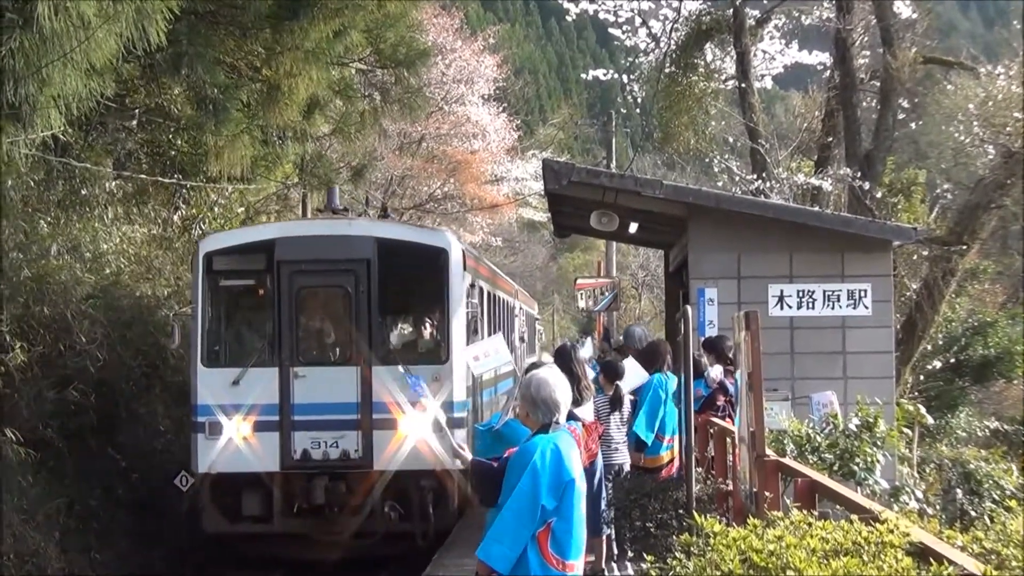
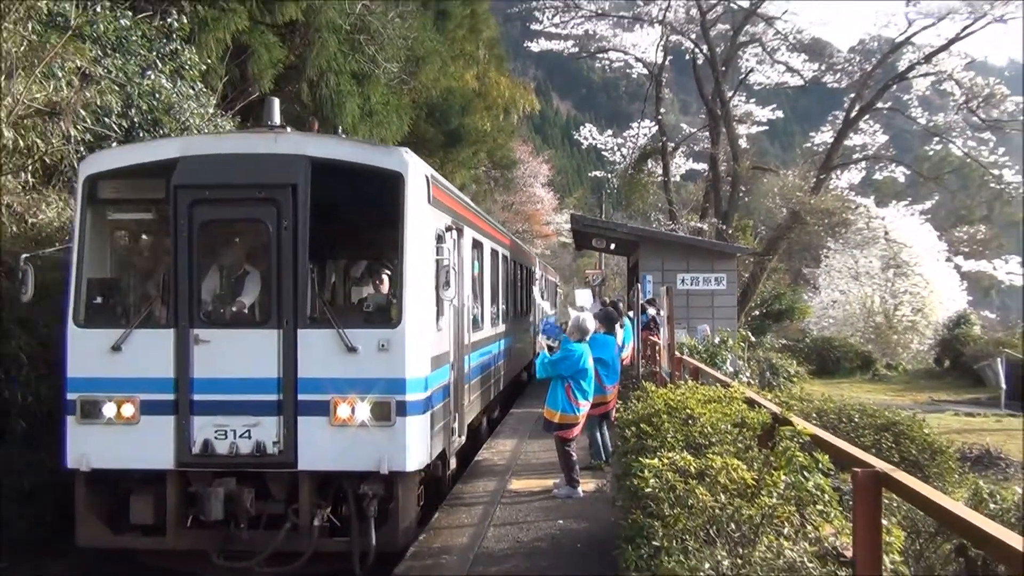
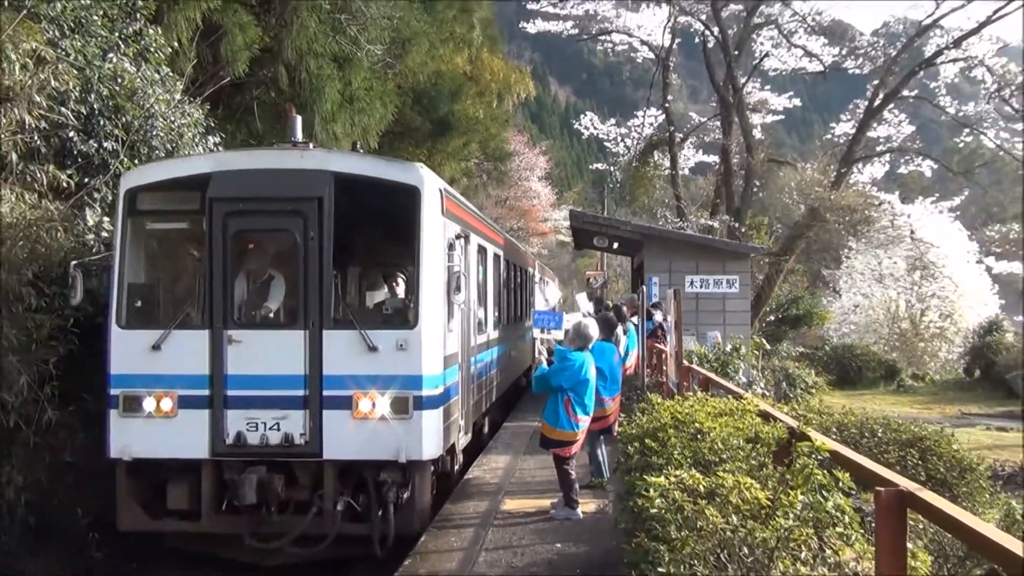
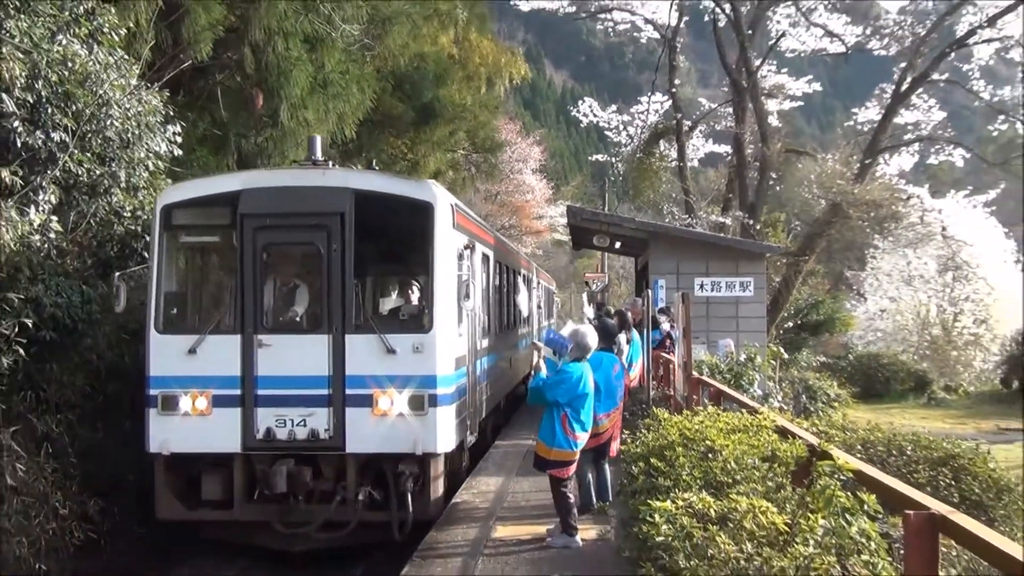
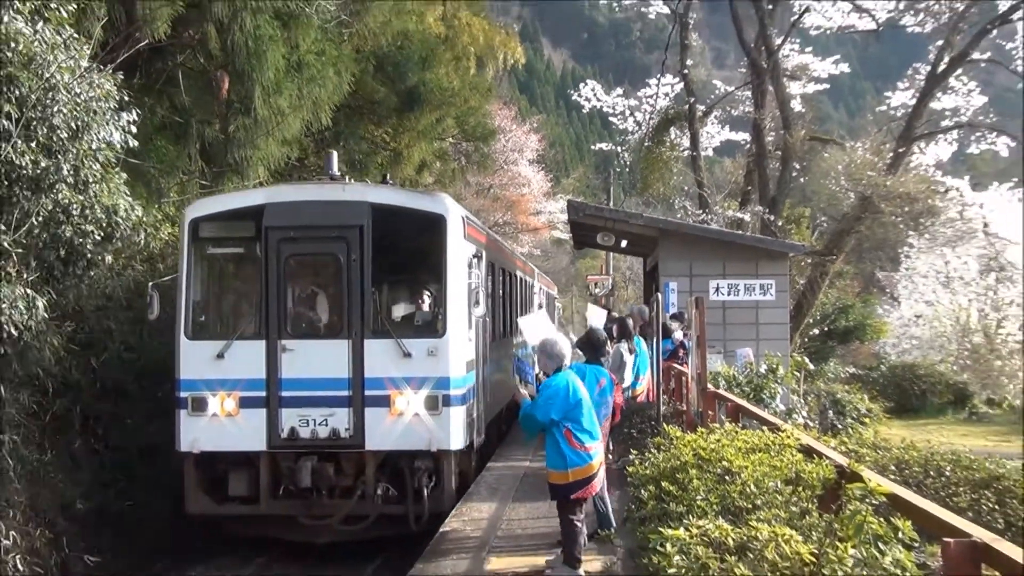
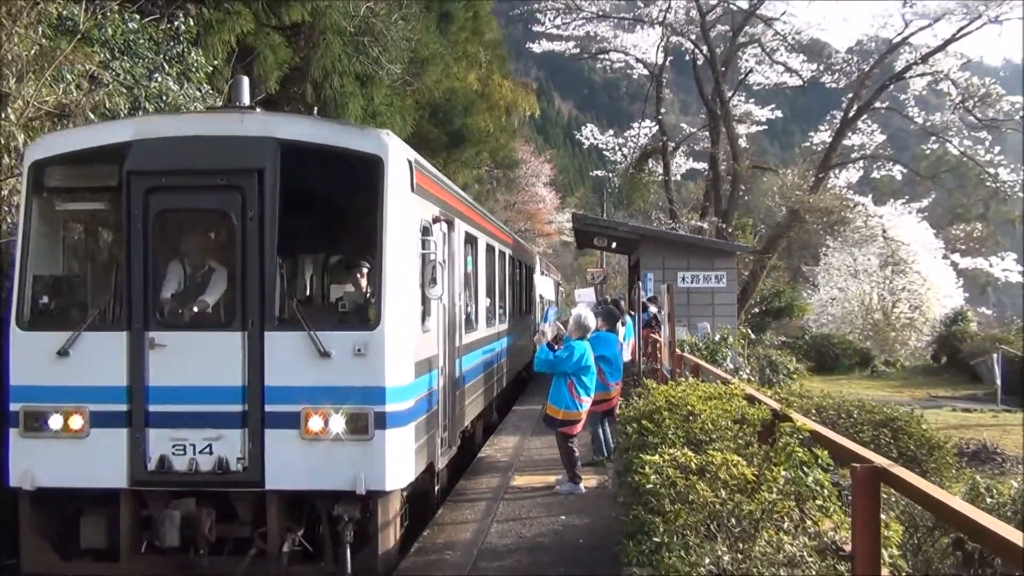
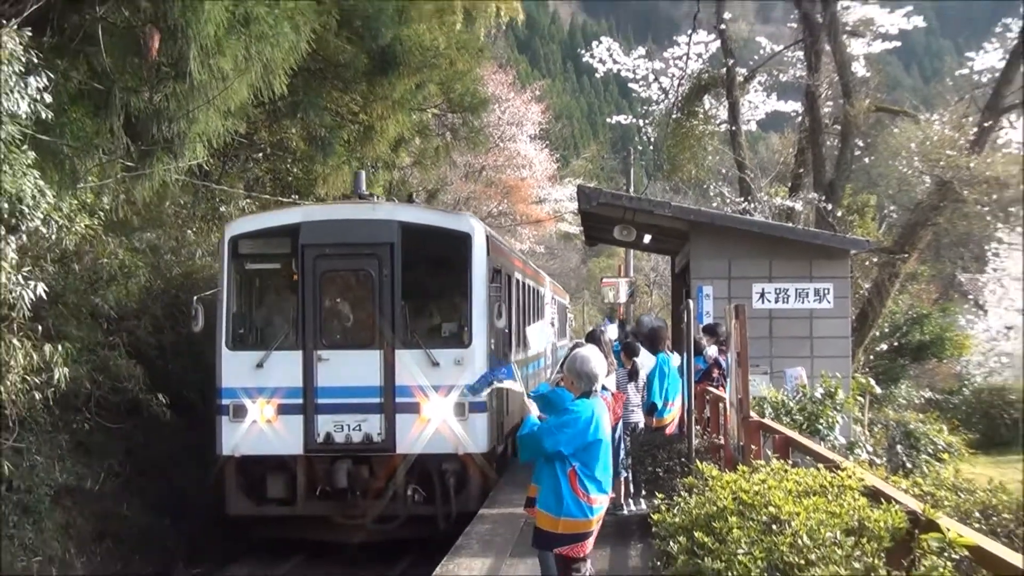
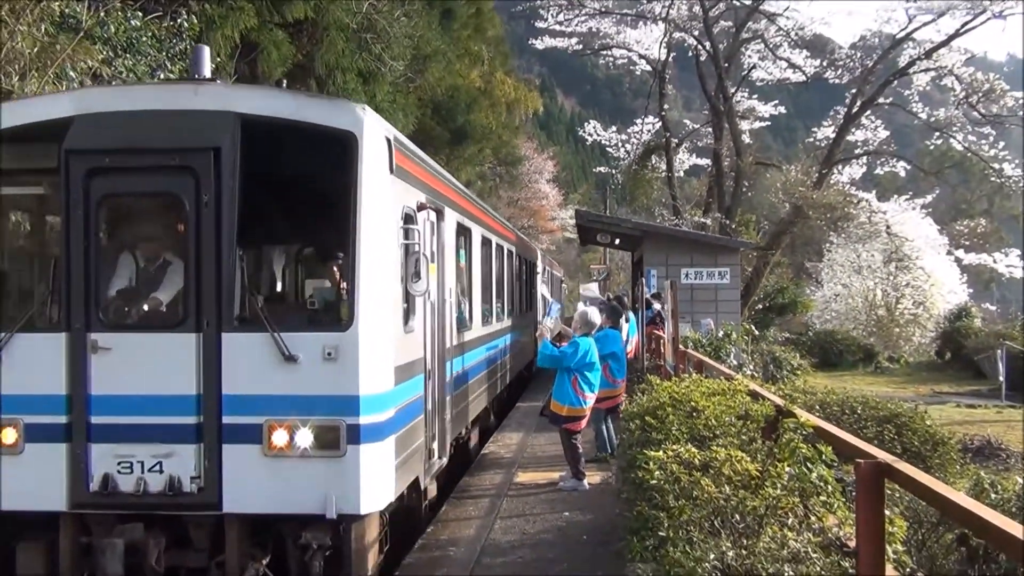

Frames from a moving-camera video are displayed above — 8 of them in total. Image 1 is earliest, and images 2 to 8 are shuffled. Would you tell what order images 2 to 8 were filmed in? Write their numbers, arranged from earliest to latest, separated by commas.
7, 5, 4, 3, 2, 6, 8
